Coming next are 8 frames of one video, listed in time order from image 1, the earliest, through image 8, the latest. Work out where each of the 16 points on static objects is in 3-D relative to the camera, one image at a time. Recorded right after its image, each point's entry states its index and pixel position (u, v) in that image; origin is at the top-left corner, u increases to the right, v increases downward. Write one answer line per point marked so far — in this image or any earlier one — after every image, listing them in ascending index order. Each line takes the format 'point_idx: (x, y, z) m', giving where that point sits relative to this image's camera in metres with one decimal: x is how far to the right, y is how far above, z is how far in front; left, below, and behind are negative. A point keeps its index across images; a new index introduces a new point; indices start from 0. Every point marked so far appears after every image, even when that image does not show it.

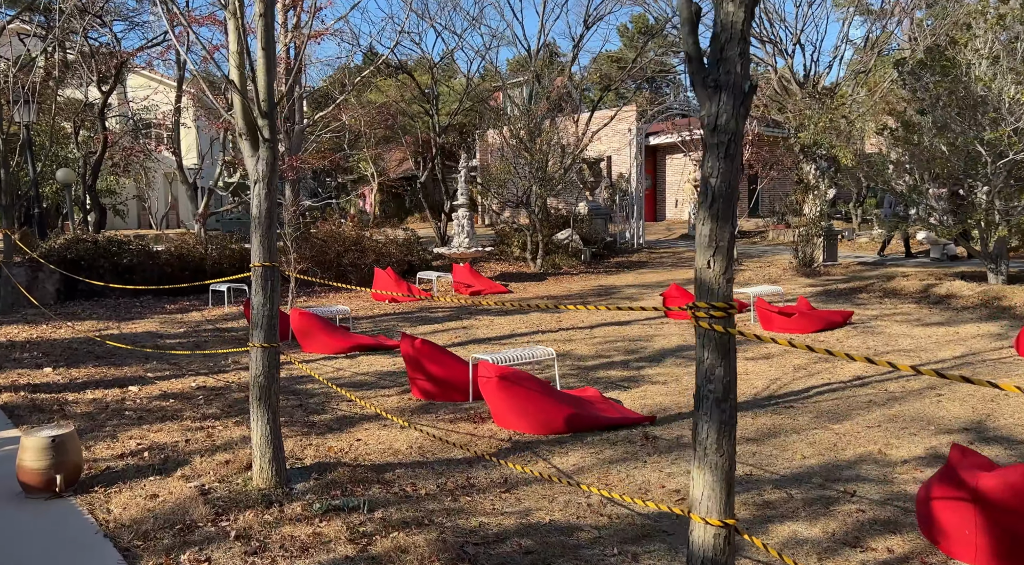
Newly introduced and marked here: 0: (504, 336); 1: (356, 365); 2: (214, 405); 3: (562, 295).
0: (-0.1, -0.6, +10.3) m
1: (-1.3, -0.7, +8.4) m
2: (-2.0, -0.8, +6.6) m
3: (+0.8, -0.2, +14.5) m
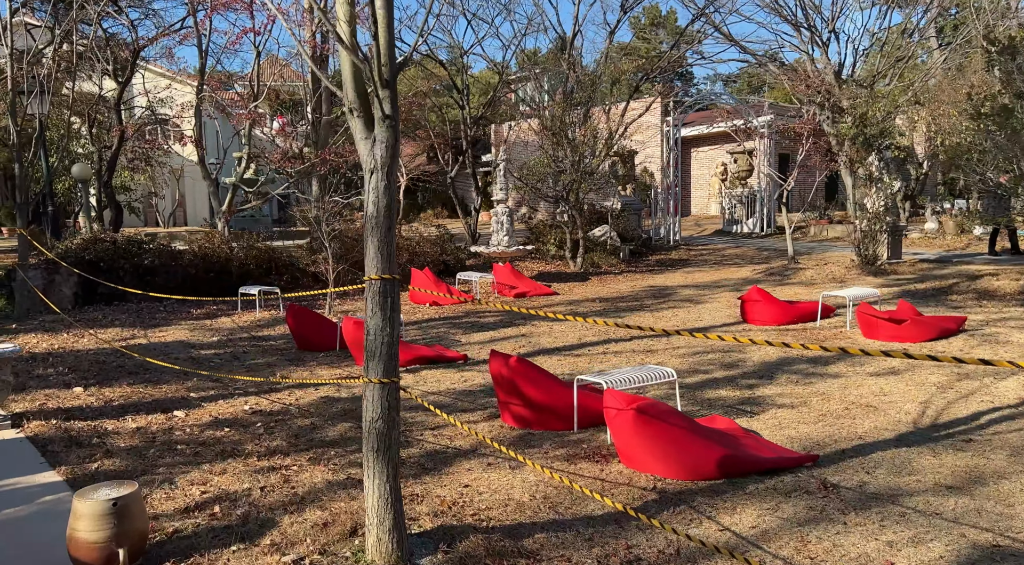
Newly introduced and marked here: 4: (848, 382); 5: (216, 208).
0: (+0.6, -0.6, +9.4) m
1: (-0.7, -0.8, +7.5) m
2: (-1.4, -0.9, +5.7) m
3: (+1.5, -0.2, +13.6) m
4: (+2.3, -0.7, +6.7) m
5: (-4.6, +1.2, +15.5) m
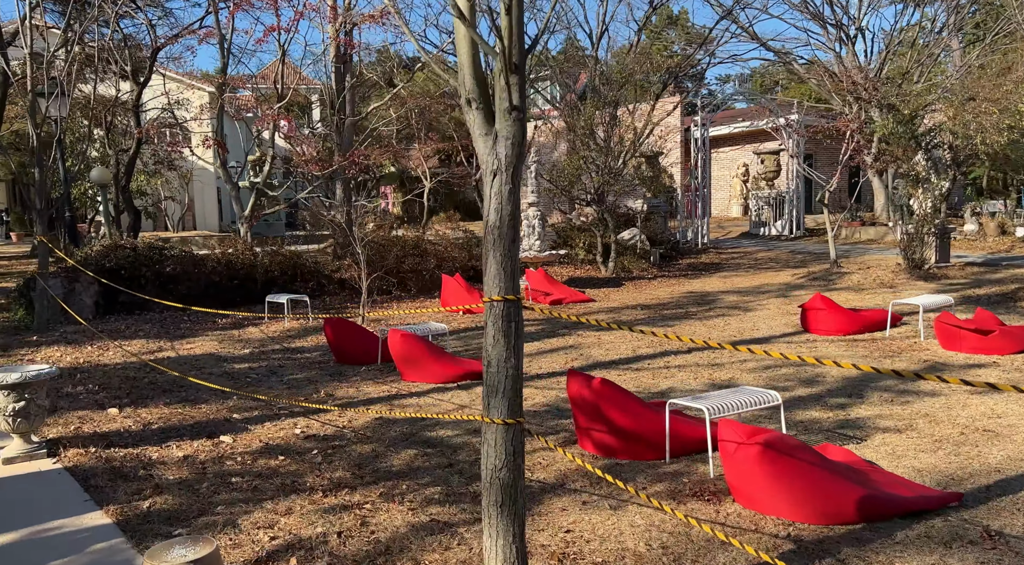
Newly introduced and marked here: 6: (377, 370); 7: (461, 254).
0: (+1.1, -0.7, +8.9) m
1: (-0.2, -0.9, +7.0) m
2: (-0.9, -1.0, +5.2) m
3: (+1.9, -0.3, +13.0) m
4: (+2.7, -0.7, +6.1) m
5: (-4.1, +1.1, +15.1) m
6: (-1.2, -0.7, +8.4) m
7: (-0.8, +0.4, +14.9) m
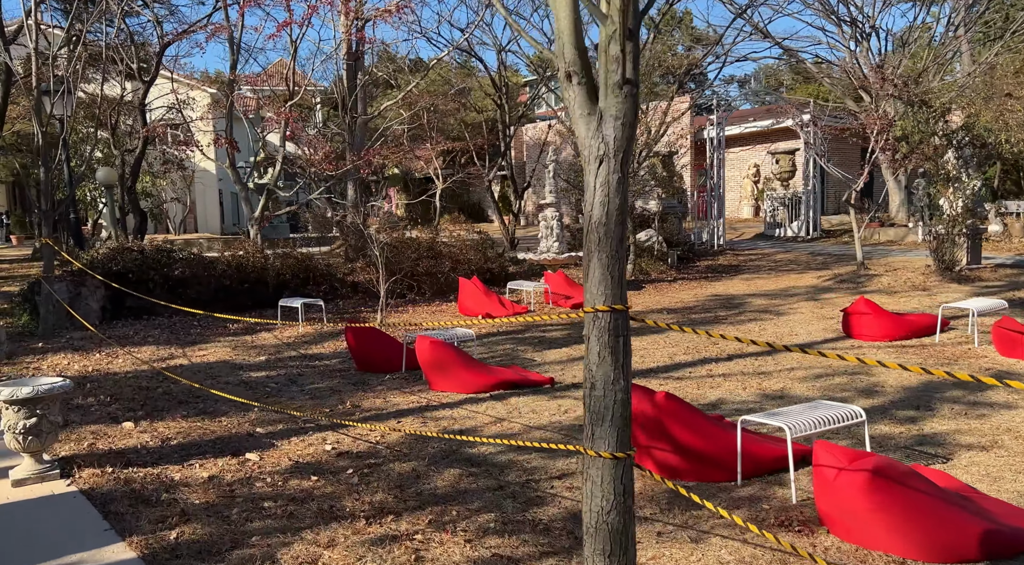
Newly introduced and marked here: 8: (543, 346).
0: (+1.3, -0.7, +8.4) m
1: (0.0, -0.9, +6.5) m
2: (-0.6, -1.0, +4.8) m
3: (+2.2, -0.3, +12.6) m
4: (+3.0, -0.8, +5.7) m
5: (-3.9, +1.0, +14.6) m
6: (-0.9, -0.8, +8.0) m
7: (-0.5, +0.4, +14.4) m
8: (+0.3, -0.6, +9.9) m
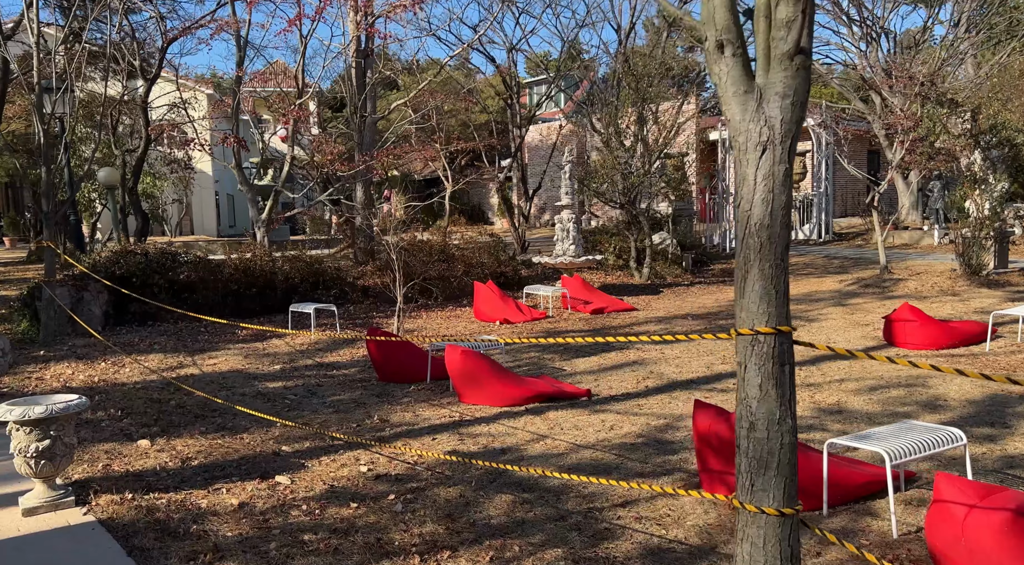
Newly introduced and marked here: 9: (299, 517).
0: (+1.6, -0.8, +8.0) m
1: (+0.3, -0.9, +6.1) m
2: (-0.4, -1.0, +4.3) m
3: (+2.4, -0.4, +12.2) m
4: (+3.2, -0.8, +5.3) m
5: (-3.7, +0.9, +14.2) m
6: (-0.6, -0.8, +7.5) m
7: (-0.3, +0.3, +14.0) m
8: (+0.6, -0.7, +9.4) m
9: (-0.9, -1.0, +4.3) m
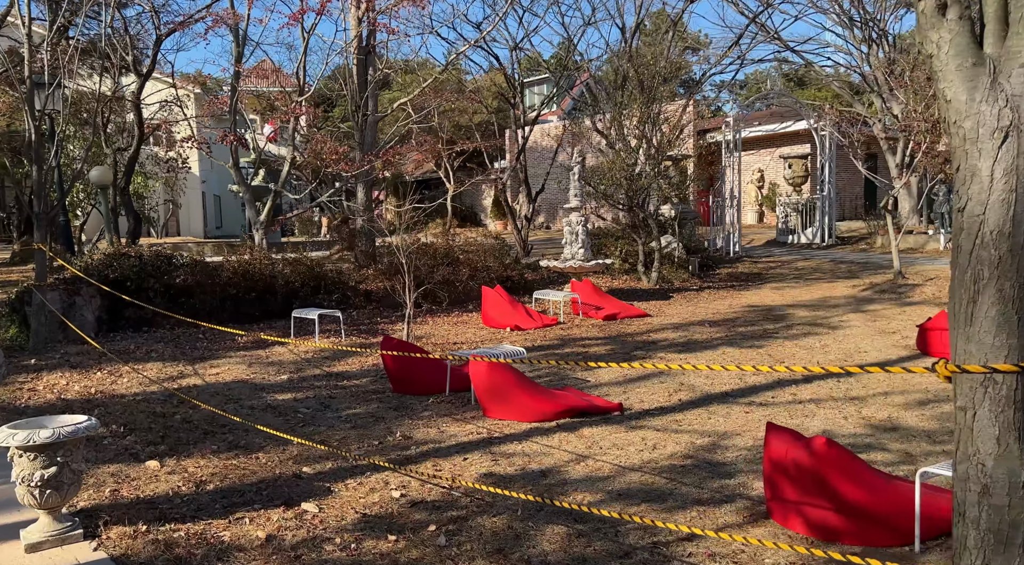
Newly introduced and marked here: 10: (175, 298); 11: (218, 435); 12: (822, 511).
0: (+1.7, -0.8, +7.6) m
1: (+0.5, -1.0, +5.7) m
2: (-0.1, -1.1, +3.9) m
3: (+2.5, -0.4, +11.8) m
4: (+3.5, -0.9, +4.9) m
5: (-3.6, +0.9, +13.7) m
6: (-0.5, -0.9, +7.1) m
7: (-0.2, +0.3, +13.6) m
8: (+0.7, -0.7, +9.0) m
9: (-0.7, -1.1, +3.9) m
10: (-3.9, -0.2, +11.5) m
11: (-1.8, -0.9, +6.1) m
12: (+1.3, -0.9, +3.9) m
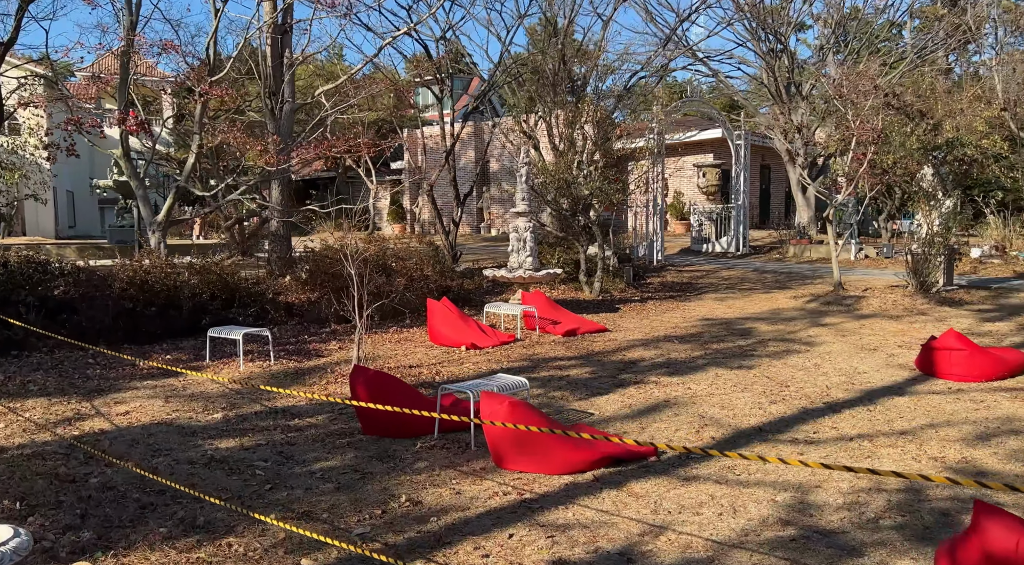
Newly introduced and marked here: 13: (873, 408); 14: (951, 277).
0: (+1.7, -0.9, +6.6) m
1: (+0.7, -1.1, +4.5) m
2: (+0.3, -1.2, +2.6) m
3: (+2.0, -0.6, +10.8) m
4: (+3.8, -1.0, +4.1) m
5: (-4.4, +0.8, +11.9) m
6: (-0.4, -1.0, +5.8) m
7: (-1.0, +0.1, +12.2) m
8: (+0.5, -0.8, +7.8) m
9: (-0.2, -1.2, +2.6) m
10: (-4.4, -0.3, +9.7) m
11: (-1.6, -1.0, +4.6) m
12: (+1.7, -1.0, +2.9) m
13: (+2.7, -0.9, +7.4) m
14: (+6.5, +0.1, +14.3) m
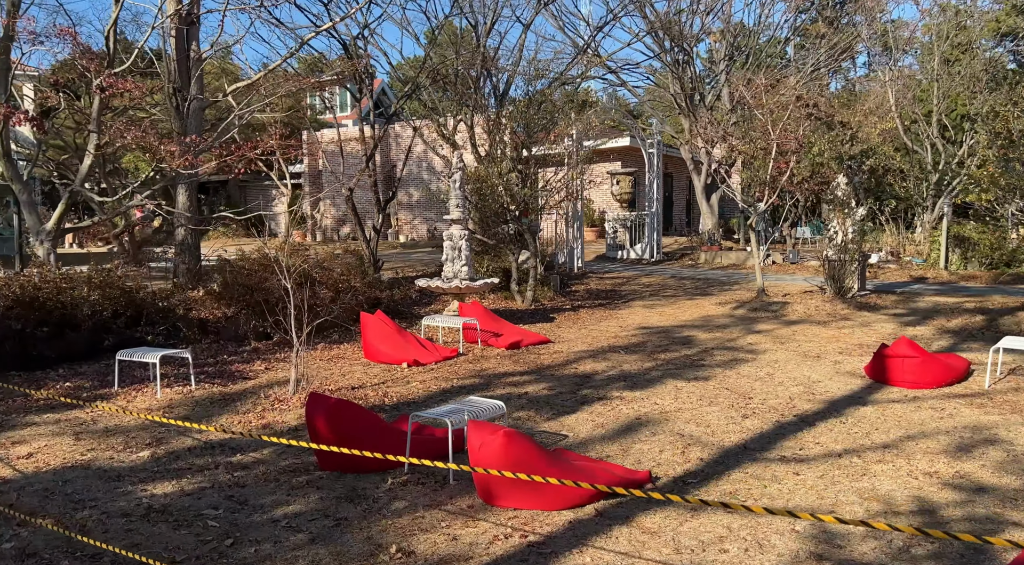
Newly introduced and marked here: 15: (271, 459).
0: (+1.5, -1.0, +6.2) m
1: (+0.8, -1.1, +4.0) m
2: (+0.6, -1.2, +2.2) m
3: (+1.3, -0.7, +10.5) m
4: (+3.8, -1.0, +4.0) m
5: (-5.1, +0.6, +10.9) m
6: (-0.5, -1.0, +5.2) m
7: (-1.8, 0.0, +11.5) m
8: (+0.2, -0.9, +7.3) m
9: (0.0, -1.2, +2.0) m
10: (-4.9, -0.4, +8.7) m
11: (-1.6, -1.1, +3.9) m
12: (+1.9, -1.0, +2.5) m
13: (+2.4, -1.0, +7.1) m
14: (+5.4, 0.0, +14.4) m
15: (-1.4, -1.0, +5.8) m
